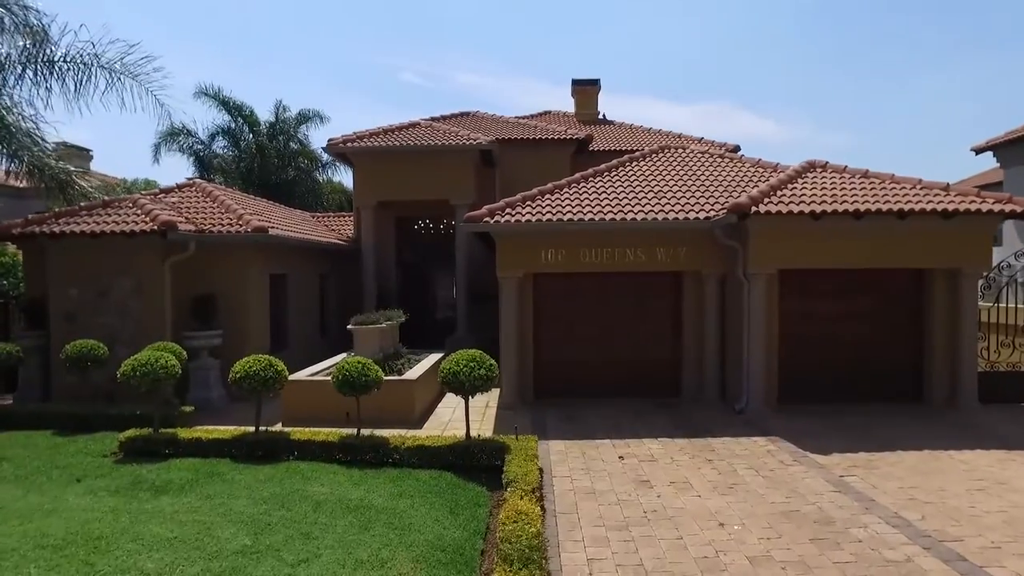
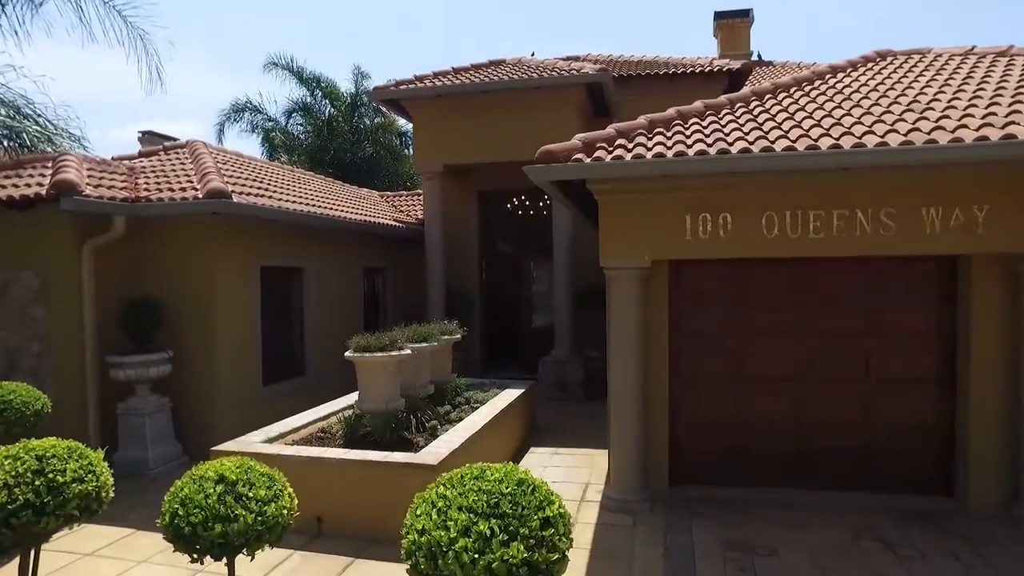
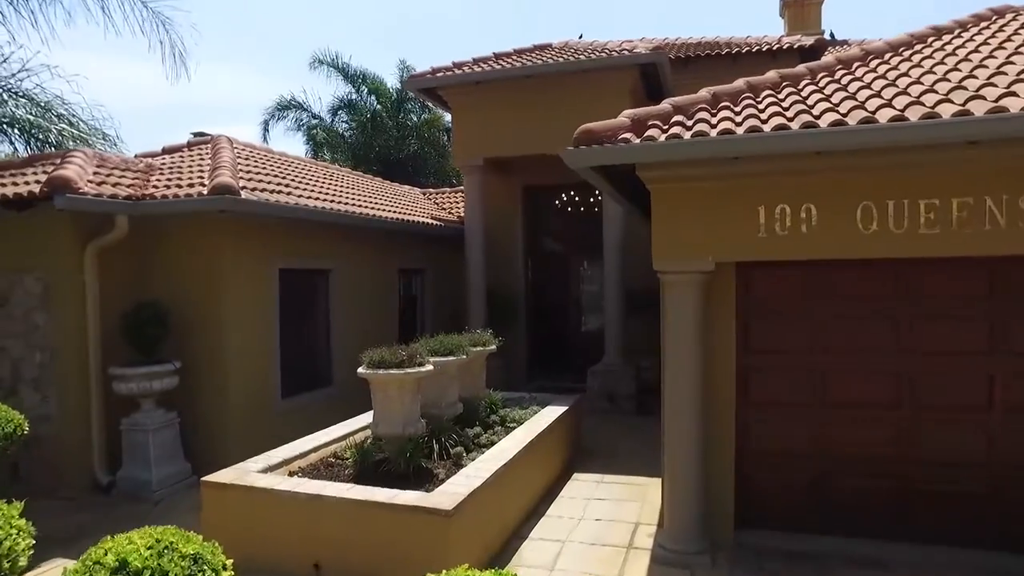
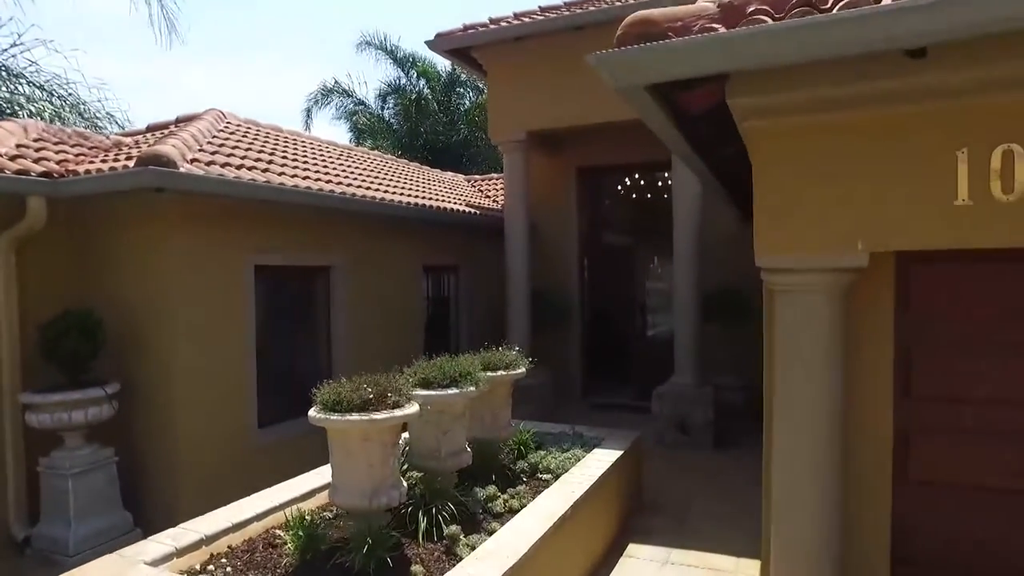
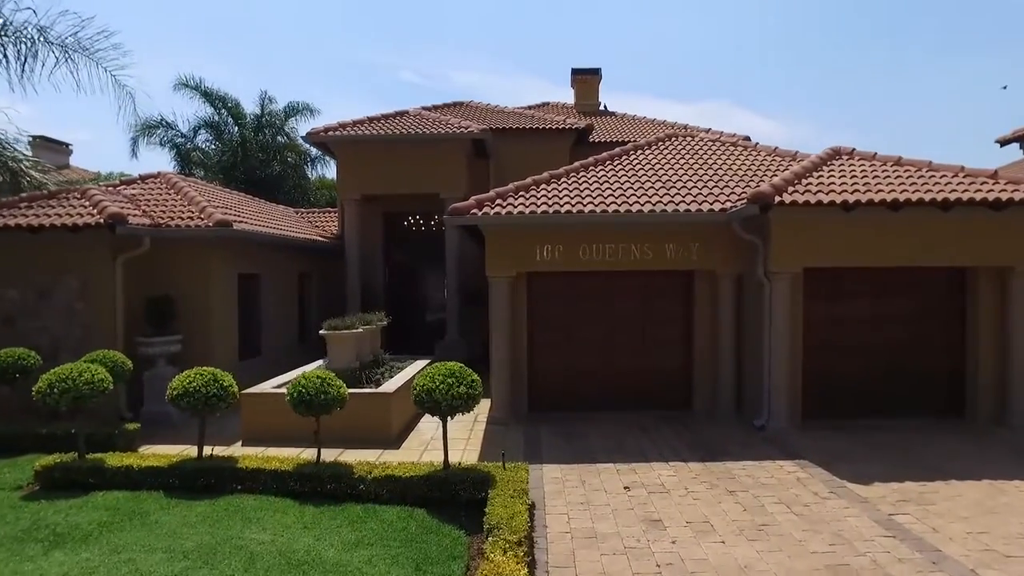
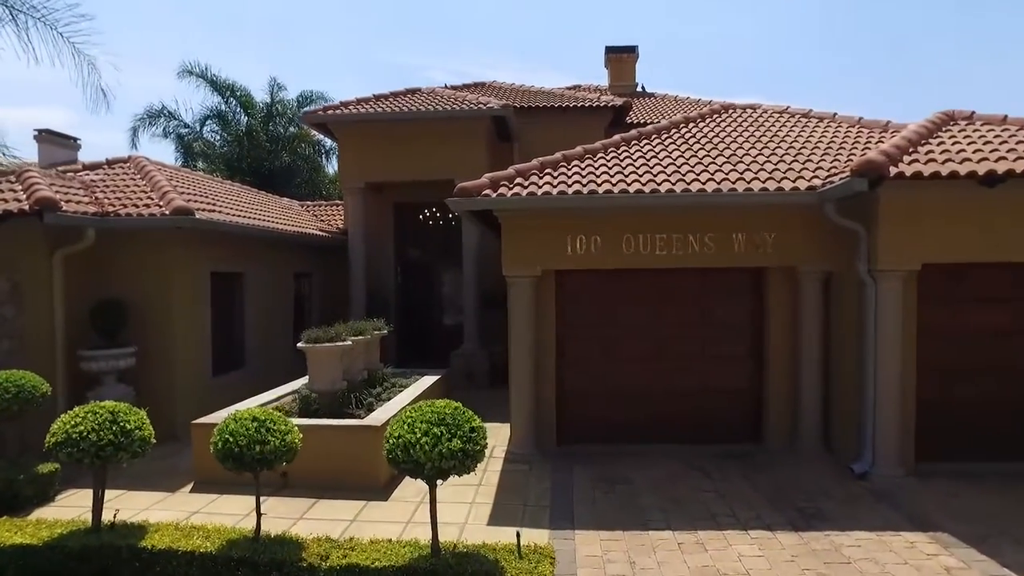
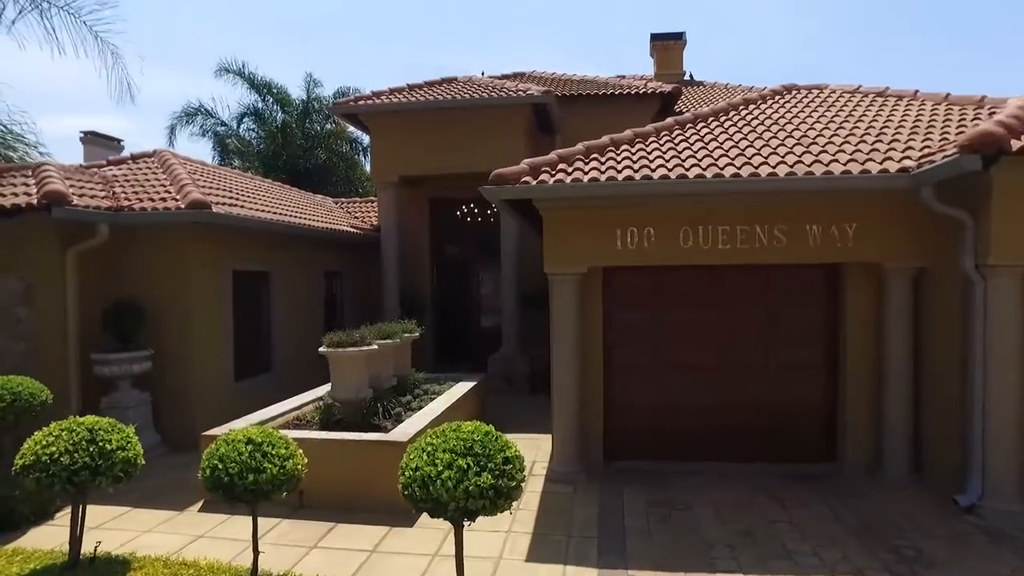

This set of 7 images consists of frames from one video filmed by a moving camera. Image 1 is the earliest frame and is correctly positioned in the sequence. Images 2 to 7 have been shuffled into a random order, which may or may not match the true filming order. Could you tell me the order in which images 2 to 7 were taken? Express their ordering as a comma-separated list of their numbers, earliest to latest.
5, 6, 7, 2, 3, 4
